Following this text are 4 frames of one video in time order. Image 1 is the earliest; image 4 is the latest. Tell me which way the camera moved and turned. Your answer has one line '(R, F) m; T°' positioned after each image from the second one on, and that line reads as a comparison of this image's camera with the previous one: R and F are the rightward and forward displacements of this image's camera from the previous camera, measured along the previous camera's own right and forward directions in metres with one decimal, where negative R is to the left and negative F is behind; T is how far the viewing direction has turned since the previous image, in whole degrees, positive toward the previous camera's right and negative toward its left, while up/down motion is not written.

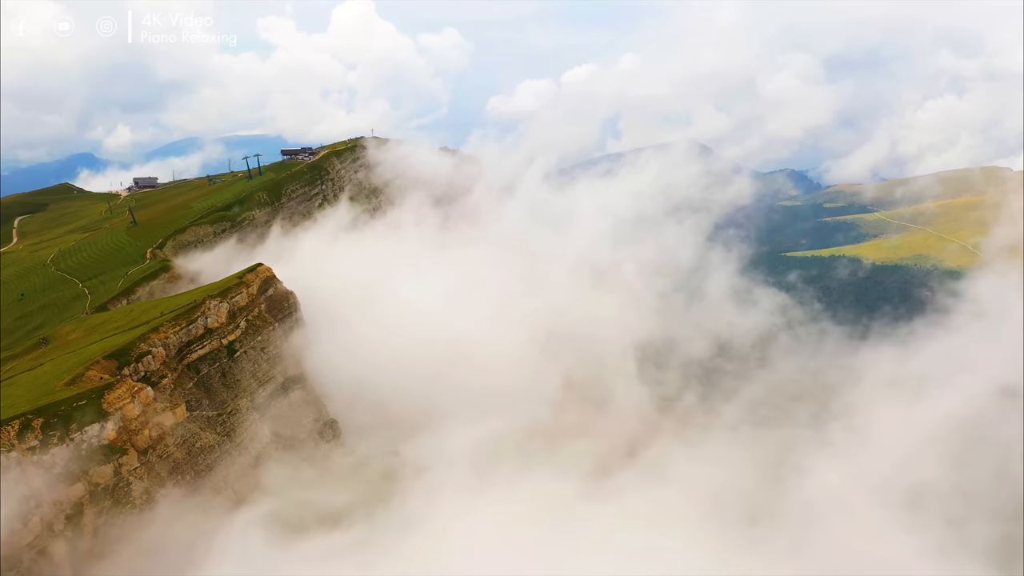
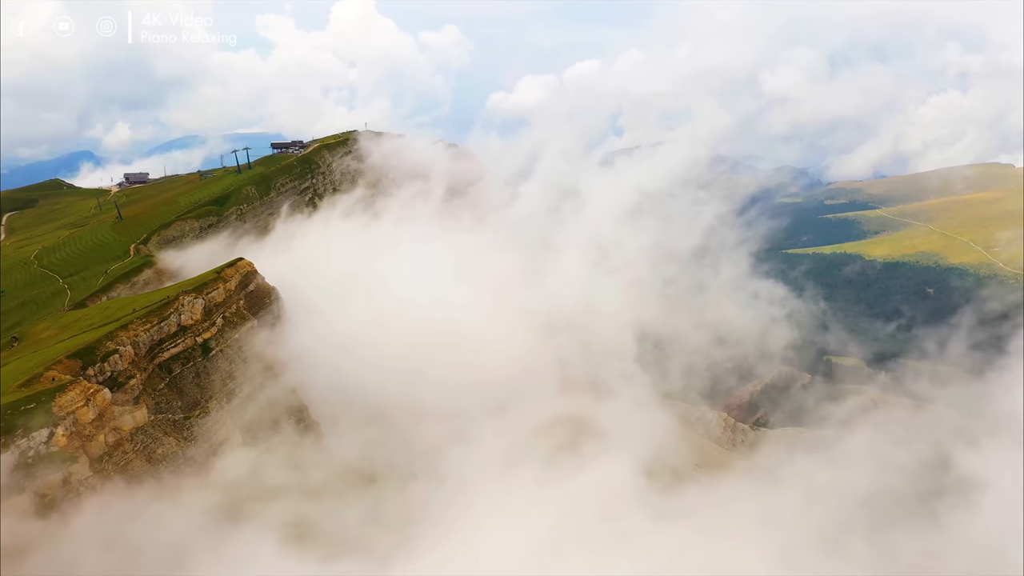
(+1.8, +3.9) m; 0°
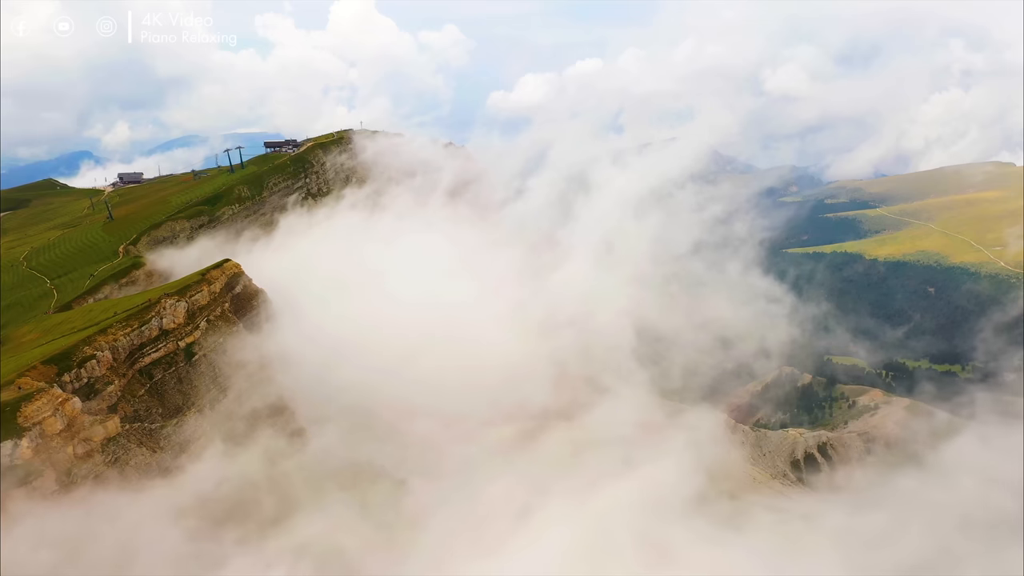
(+1.2, +2.3) m; 0°
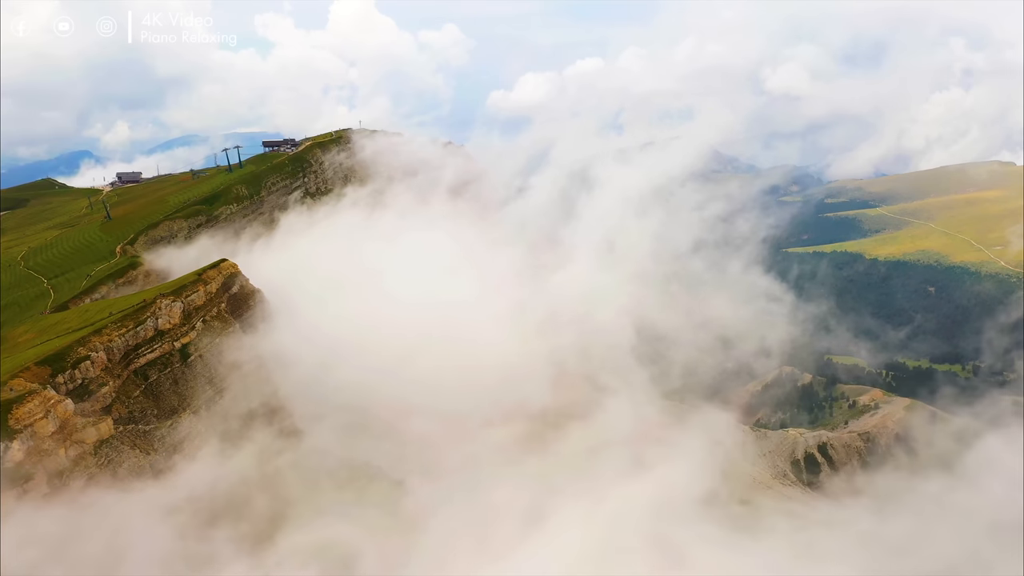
(+0.3, +0.6) m; 0°
